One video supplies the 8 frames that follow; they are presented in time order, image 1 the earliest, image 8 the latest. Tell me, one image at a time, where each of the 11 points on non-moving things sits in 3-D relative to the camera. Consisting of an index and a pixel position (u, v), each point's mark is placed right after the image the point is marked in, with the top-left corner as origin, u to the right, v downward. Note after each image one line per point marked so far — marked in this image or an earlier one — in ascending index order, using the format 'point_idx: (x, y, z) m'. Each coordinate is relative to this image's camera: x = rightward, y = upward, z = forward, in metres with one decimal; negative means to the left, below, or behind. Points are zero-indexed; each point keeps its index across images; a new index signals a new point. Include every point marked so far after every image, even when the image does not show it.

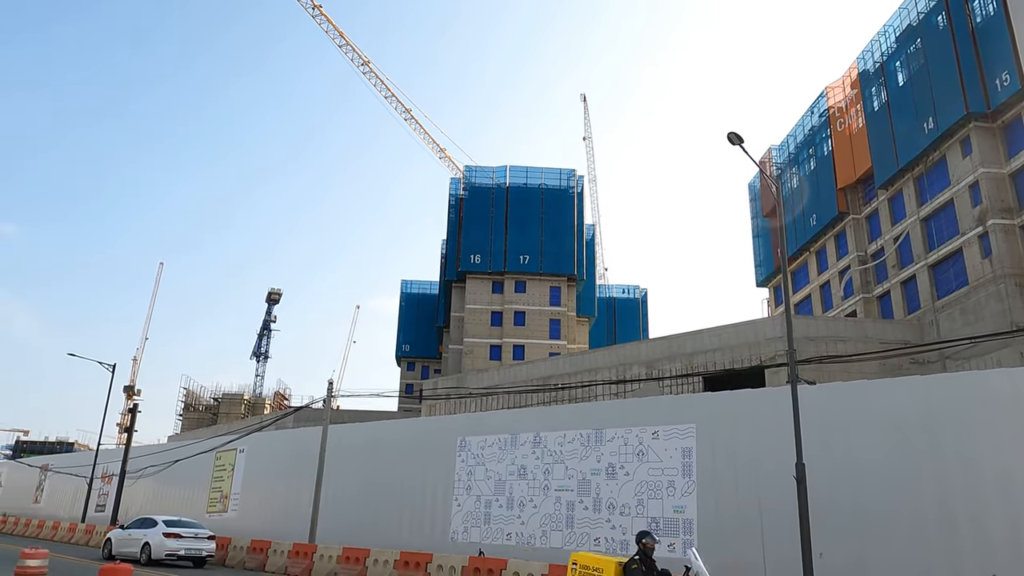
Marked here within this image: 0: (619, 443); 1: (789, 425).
0: (+2.6, -3.7, +18.3) m
1: (+5.7, -2.9, +15.8) m
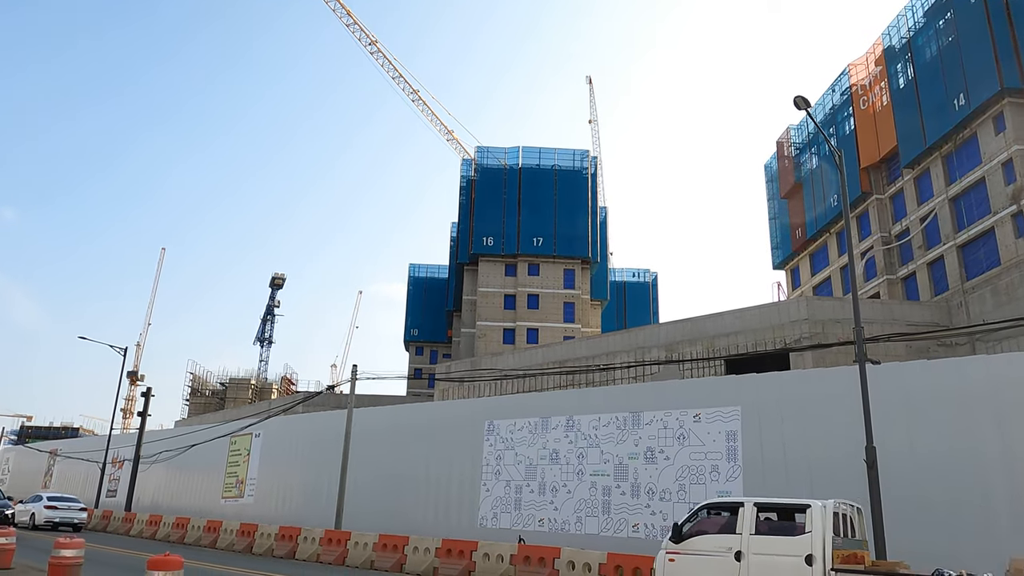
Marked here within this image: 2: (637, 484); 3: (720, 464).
0: (+3.4, -3.2, +17.6) m
1: (+6.6, -2.4, +15.2) m
2: (+2.9, -4.5, +17.5) m
3: (+4.5, -3.8, +16.4) m
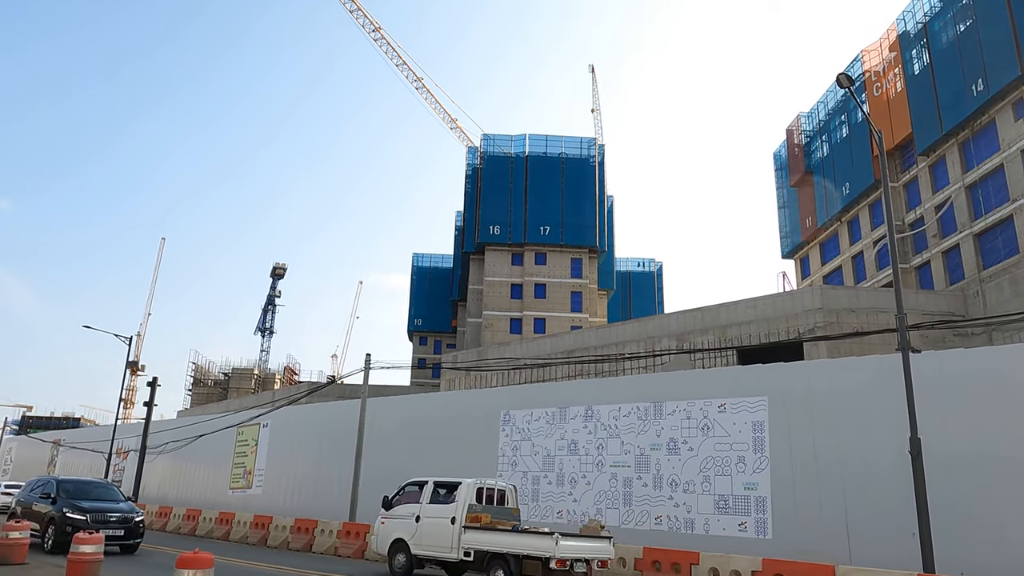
0: (+3.8, -2.9, +17.3) m
1: (+7.0, -2.1, +14.8) m
2: (+3.3, -4.2, +17.2) m
3: (+4.9, -3.5, +16.0) m
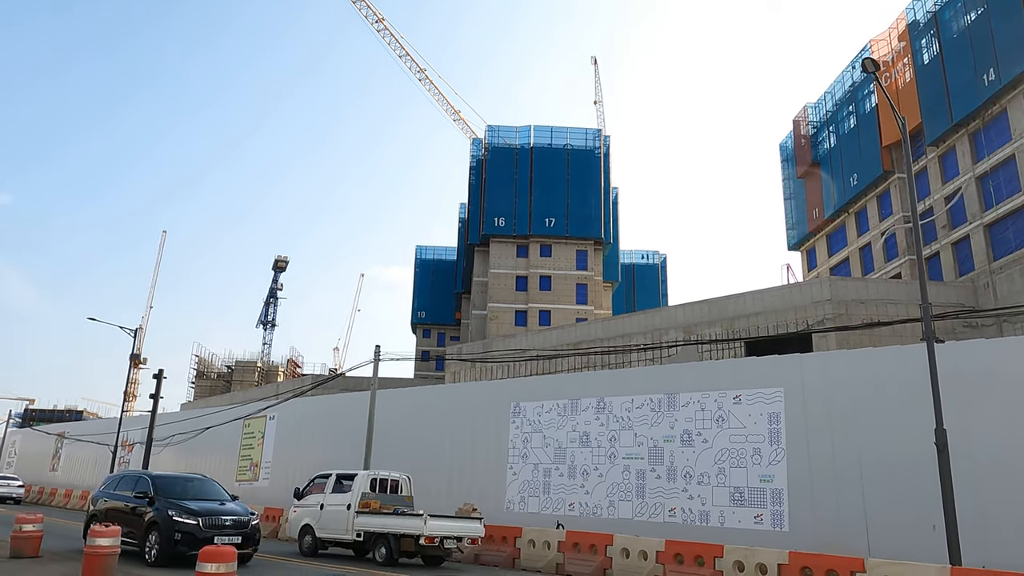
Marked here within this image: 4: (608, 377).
0: (+4.1, -2.7, +17.1) m
1: (+7.3, -1.9, +14.6) m
2: (+3.6, -4.0, +17.0) m
3: (+5.2, -3.3, +15.8) m
4: (+2.4, -2.2, +18.9) m
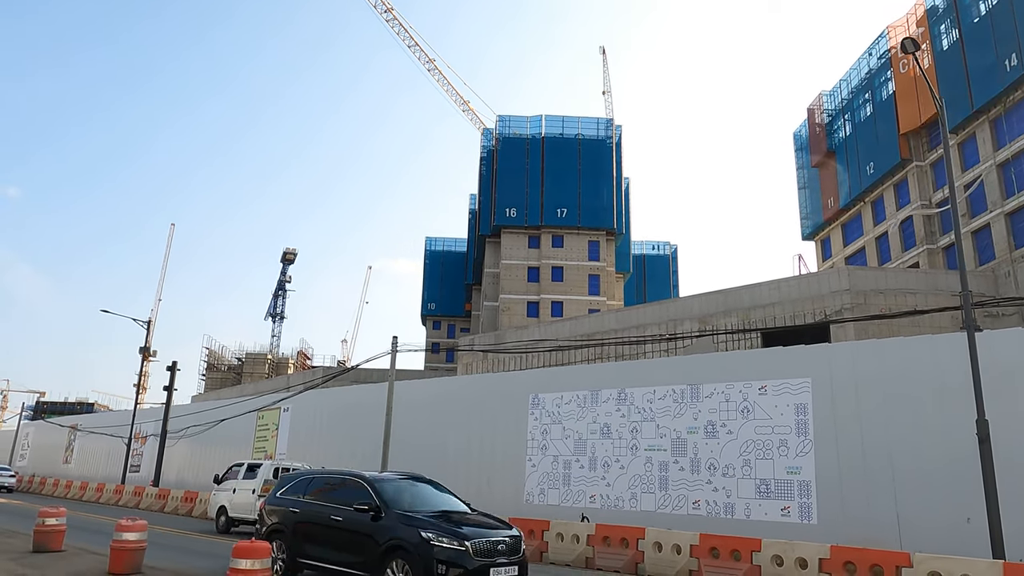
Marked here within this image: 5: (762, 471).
0: (+4.6, -2.5, +16.8) m
1: (+7.7, -1.7, +14.3) m
2: (+4.1, -3.8, +16.8) m
3: (+5.7, -3.1, +15.6) m
4: (+2.9, -2.0, +18.7) m
5: (+5.2, -3.8, +15.7) m
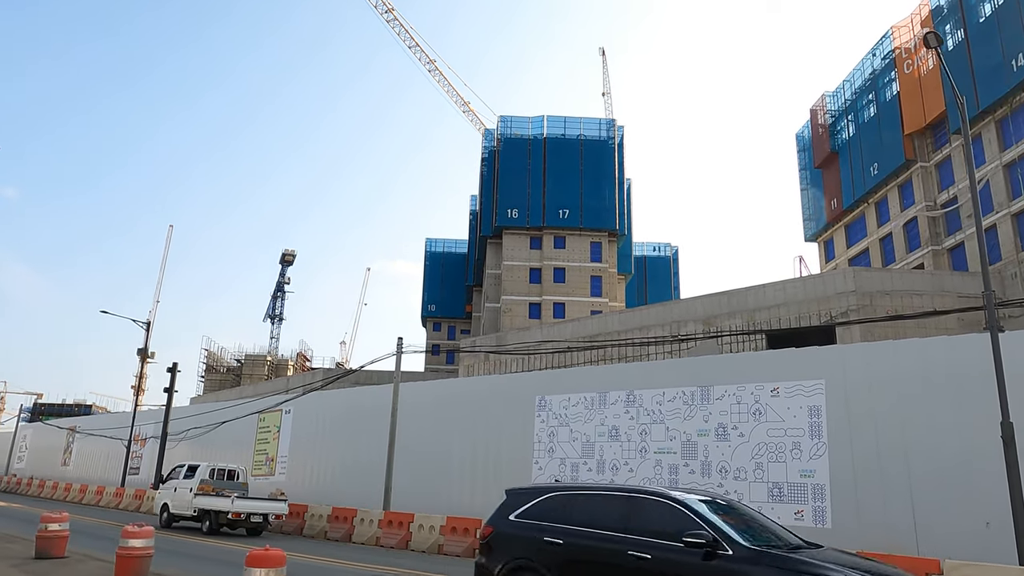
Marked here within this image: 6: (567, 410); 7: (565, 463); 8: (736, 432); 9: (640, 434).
0: (+4.7, -2.5, +16.6) m
1: (+7.9, -1.7, +14.1) m
2: (+4.3, -3.8, +16.5) m
3: (+5.8, -3.1, +15.3) m
4: (+3.0, -2.0, +18.4) m
5: (+5.3, -3.8, +15.5) m
6: (+1.4, -3.1, +19.5) m
7: (+1.3, -4.4, +19.1) m
8: (+4.8, -3.1, +16.3) m
9: (+3.0, -3.4, +17.9) m
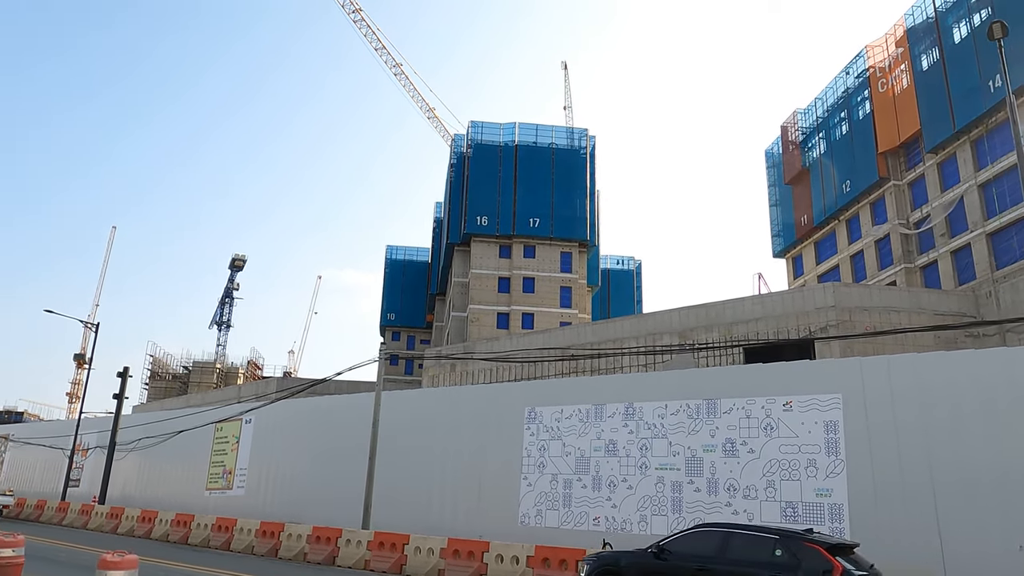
0: (+4.7, -2.6, +15.8) m
1: (+8.0, -1.9, +13.4) m
2: (+4.2, -3.9, +15.6) m
3: (+5.8, -3.2, +14.6) m
4: (+2.9, -2.1, +17.5) m
5: (+5.3, -4.0, +14.7) m
6: (+1.2, -3.2, +18.5) m
7: (+1.1, -4.5, +18.0) m
8: (+4.7, -3.2, +15.5) m
9: (+2.8, -3.6, +16.9) m
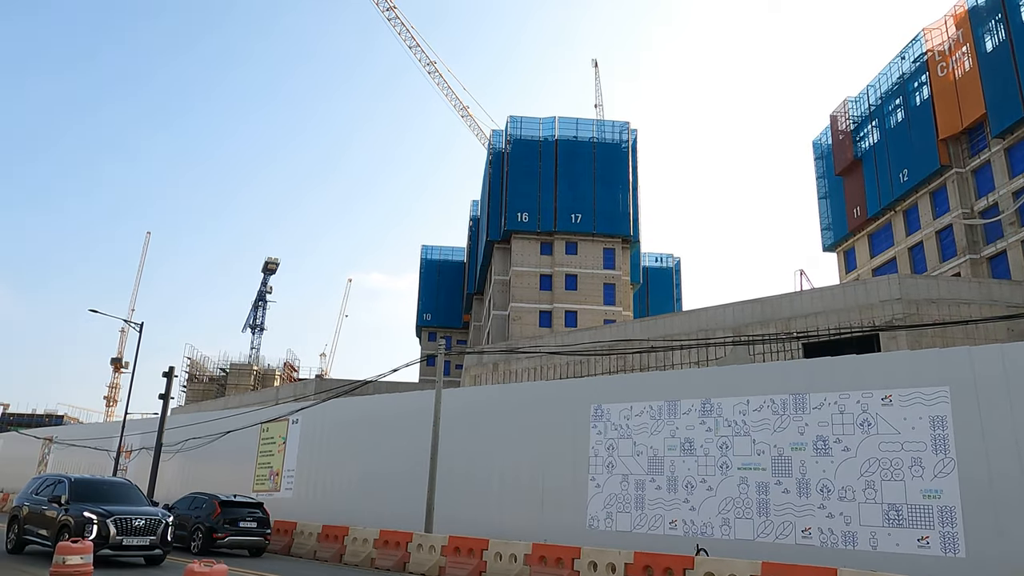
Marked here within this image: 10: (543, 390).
0: (+6.1, -2.4, +14.6) m
1: (+9.4, -1.6, +12.2) m
2: (+5.6, -3.7, +14.5) m
3: (+7.2, -3.0, +13.4) m
4: (+4.4, -1.9, +16.4) m
5: (+6.7, -3.7, +13.5) m
6: (+2.7, -3.0, +17.5) m
7: (+2.6, -4.3, +17.0) m
8: (+6.2, -3.0, +14.3) m
9: (+4.3, -3.3, +15.9) m
10: (+0.7, -2.6, +19.2) m
